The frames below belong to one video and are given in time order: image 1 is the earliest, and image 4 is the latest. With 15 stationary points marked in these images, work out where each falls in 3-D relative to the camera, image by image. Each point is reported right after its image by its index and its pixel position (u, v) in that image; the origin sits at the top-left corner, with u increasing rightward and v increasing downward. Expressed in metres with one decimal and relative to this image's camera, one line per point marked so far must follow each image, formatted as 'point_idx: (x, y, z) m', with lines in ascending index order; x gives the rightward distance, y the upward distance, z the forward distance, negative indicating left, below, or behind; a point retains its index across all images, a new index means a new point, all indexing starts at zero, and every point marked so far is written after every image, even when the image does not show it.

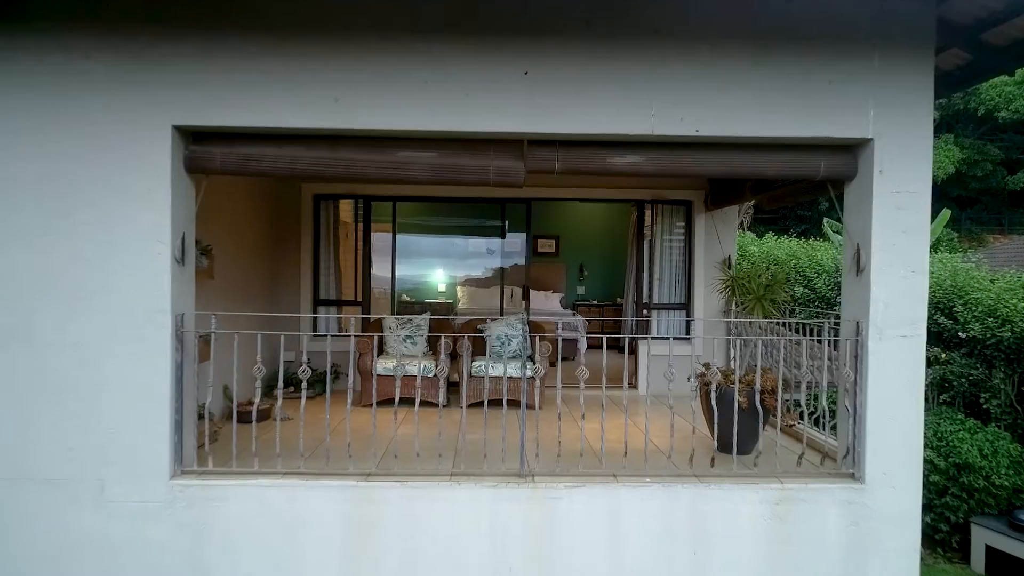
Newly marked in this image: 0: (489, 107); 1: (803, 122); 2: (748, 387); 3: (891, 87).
0: (-0.1, +1.2, +3.9) m
1: (+2.0, +1.1, +3.9) m
2: (+1.8, -0.8, +4.5) m
3: (+2.5, +1.3, +3.9) m
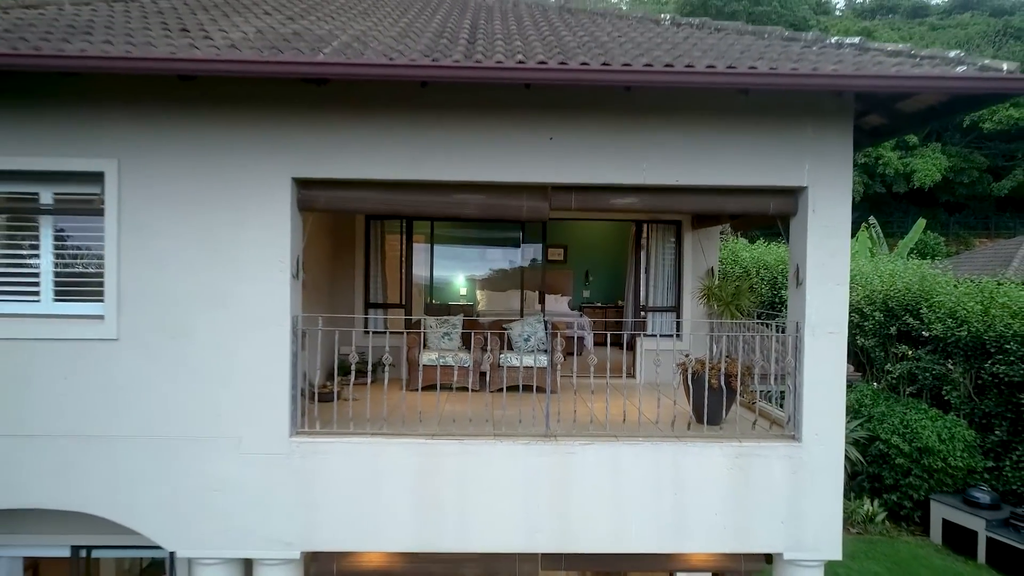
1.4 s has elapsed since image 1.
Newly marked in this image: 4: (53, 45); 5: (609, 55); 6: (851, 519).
0: (+0.1, +1.1, +5.2) m
1: (+2.2, +1.0, +5.3) m
2: (+2.1, -0.9, +5.8) m
3: (+2.8, +1.3, +5.2) m
4: (-3.6, +1.9, +4.6) m
5: (+0.8, +1.9, +4.8) m
6: (+7.1, -4.8, +12.2) m
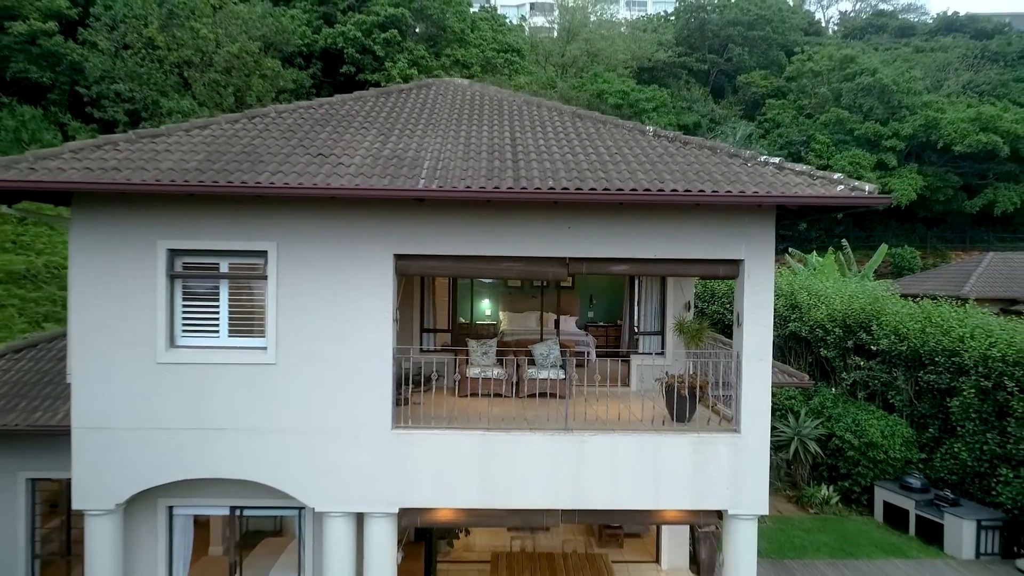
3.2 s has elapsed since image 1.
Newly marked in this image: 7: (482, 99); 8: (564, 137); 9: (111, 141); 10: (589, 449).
0: (+0.5, +0.6, +7.7) m
1: (+2.6, +0.5, +7.7) m
2: (+2.5, -1.4, +8.3) m
3: (+3.2, +0.7, +7.7) m
4: (-3.2, +1.3, +7.0) m
5: (+1.2, +1.4, +7.3) m
6: (+7.5, -5.4, +14.7) m
7: (-0.5, +3.4, +10.5) m
8: (+0.8, +2.3, +8.7) m
9: (-5.4, +2.0, +7.8) m
10: (+1.0, -2.2, +7.8) m
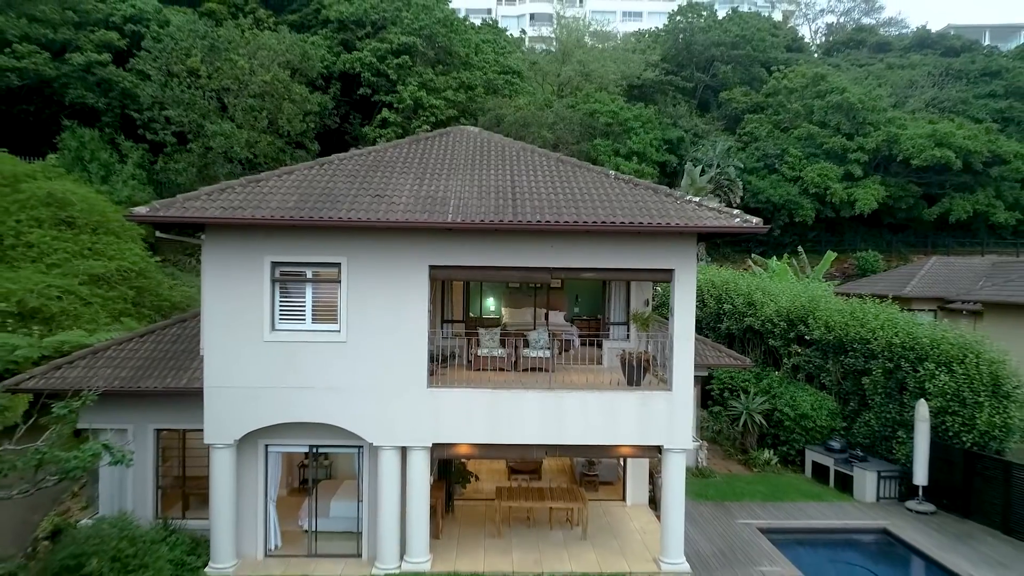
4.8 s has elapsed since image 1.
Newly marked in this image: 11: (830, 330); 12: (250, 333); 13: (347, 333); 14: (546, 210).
0: (+0.5, +0.6, +11.0) m
1: (+2.6, +0.5, +11.0) m
2: (+2.5, -1.5, +11.6) m
3: (+3.2, +0.7, +11.0) m
4: (-3.2, +1.3, +10.3) m
5: (+1.2, +1.4, +10.6) m
6: (+7.5, -5.4, +17.9) m
7: (-0.5, +3.4, +13.7) m
8: (+0.8, +2.2, +12.0) m
9: (-5.4, +2.0, +11.1) m
10: (+1.0, -2.2, +11.1) m
11: (+9.7, -1.3, +17.7) m
12: (-4.9, -0.9, +10.9) m
13: (-3.1, -0.9, +11.0) m
14: (+0.6, +1.5, +10.7) m
